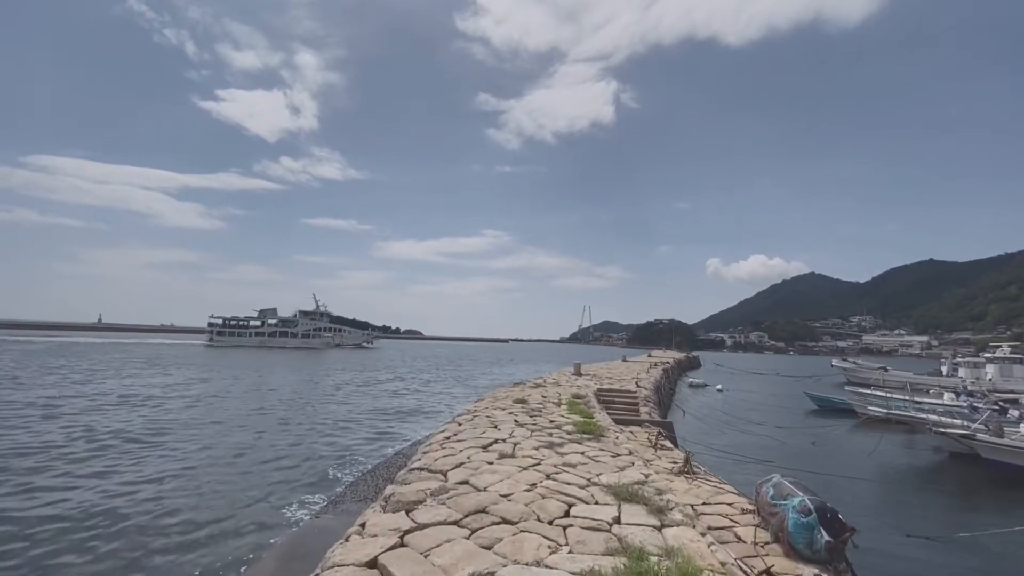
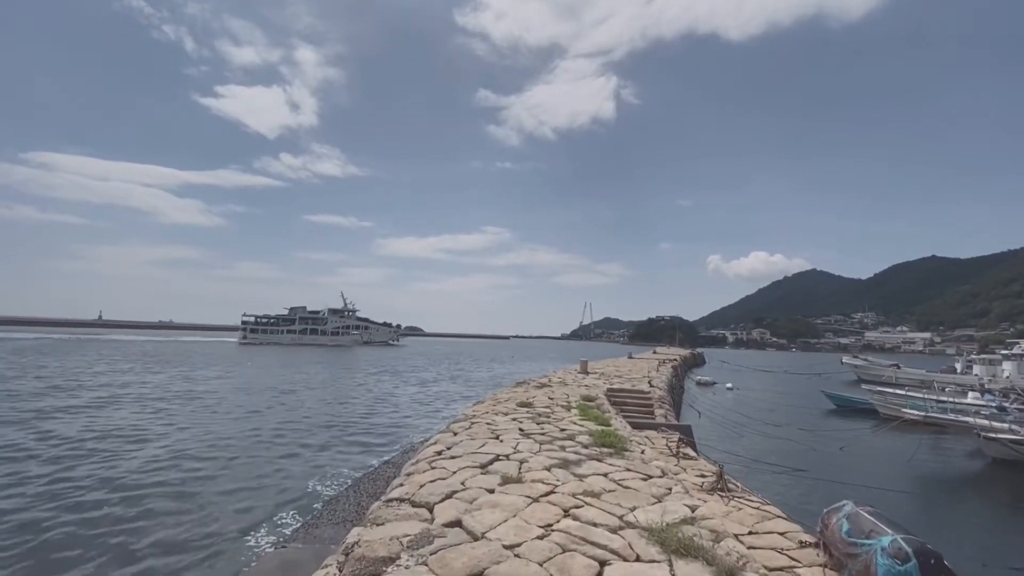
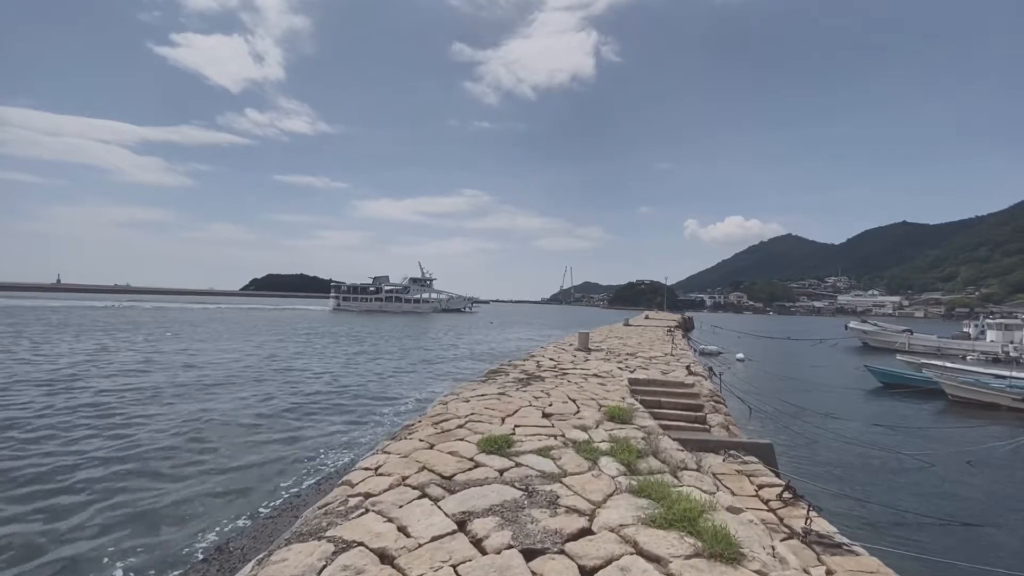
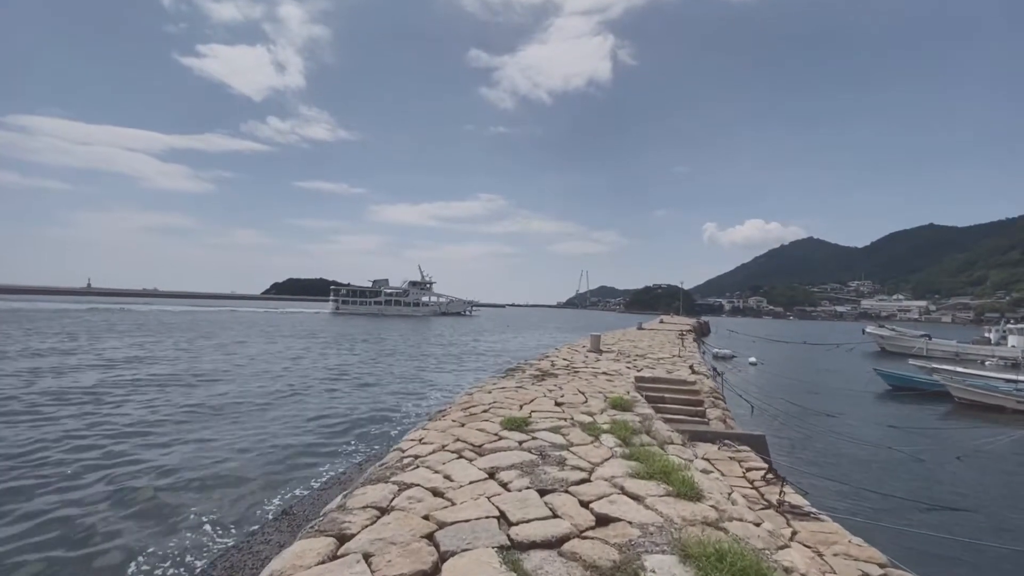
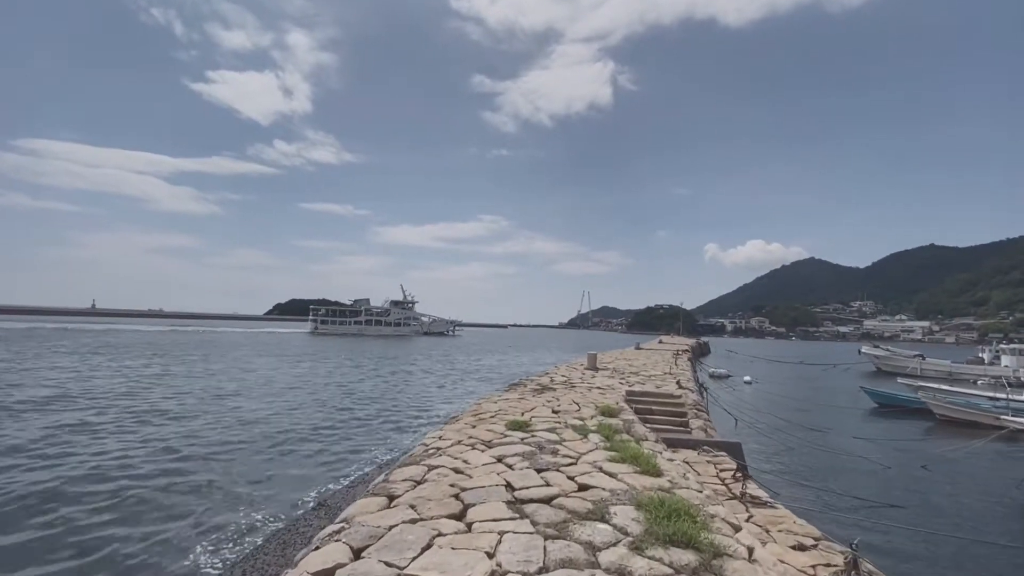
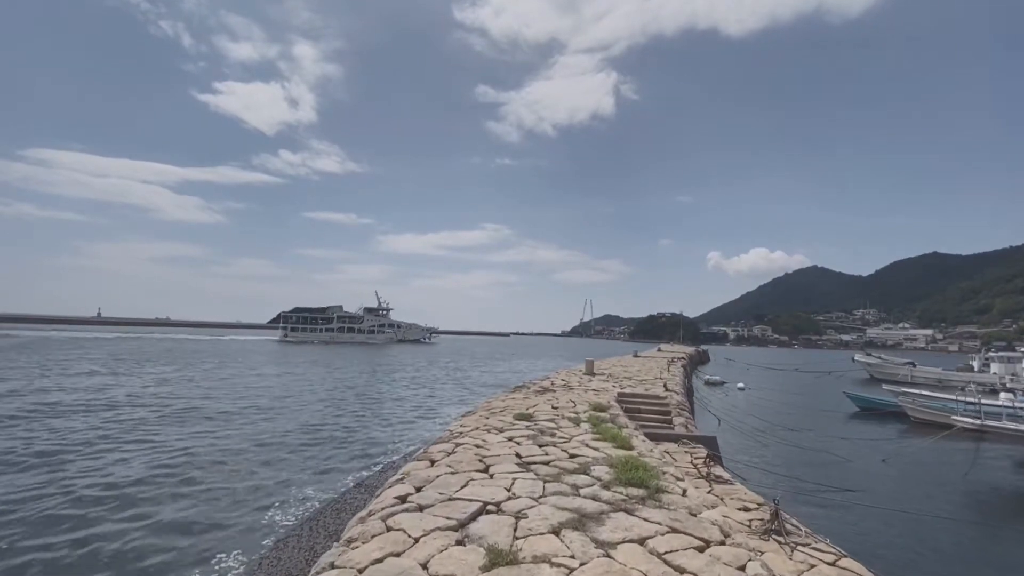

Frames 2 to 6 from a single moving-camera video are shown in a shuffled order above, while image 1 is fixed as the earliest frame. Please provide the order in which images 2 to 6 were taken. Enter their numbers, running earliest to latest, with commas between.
2, 6, 5, 4, 3
